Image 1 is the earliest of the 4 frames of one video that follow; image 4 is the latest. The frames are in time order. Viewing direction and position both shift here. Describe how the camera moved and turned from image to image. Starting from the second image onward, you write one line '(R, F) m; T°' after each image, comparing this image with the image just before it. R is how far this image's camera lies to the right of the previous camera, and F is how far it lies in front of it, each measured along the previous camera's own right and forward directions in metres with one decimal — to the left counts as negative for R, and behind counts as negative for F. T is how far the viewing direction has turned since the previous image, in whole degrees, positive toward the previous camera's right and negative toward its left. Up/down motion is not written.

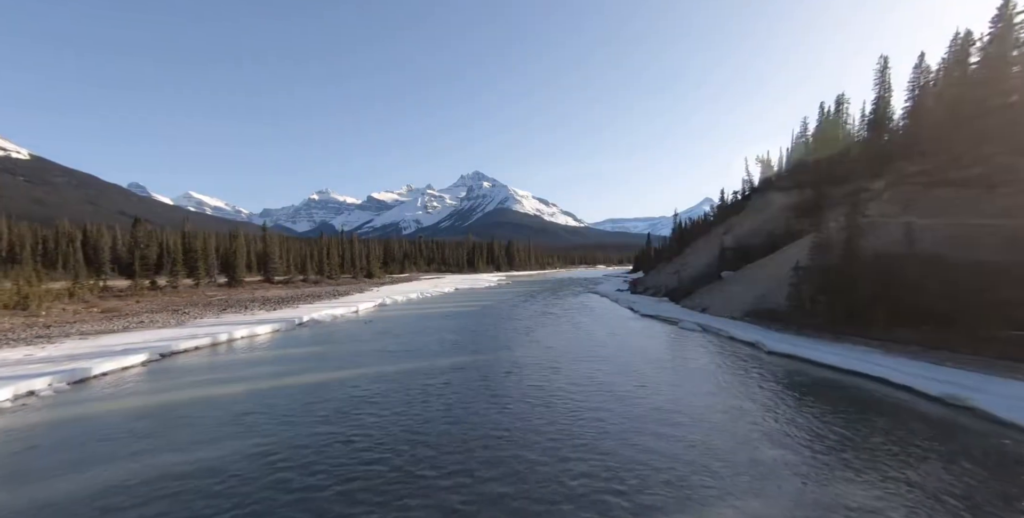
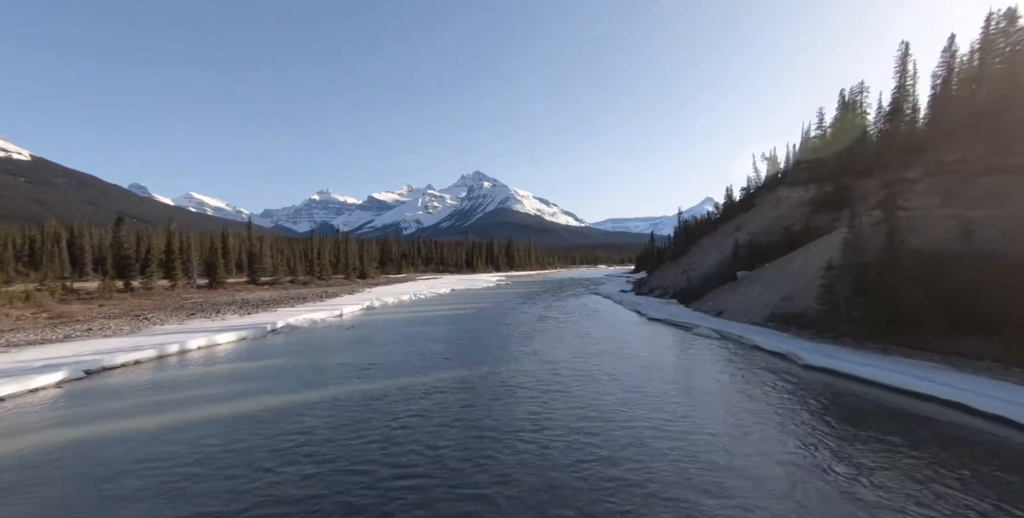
(+0.3, +2.6) m; 0°
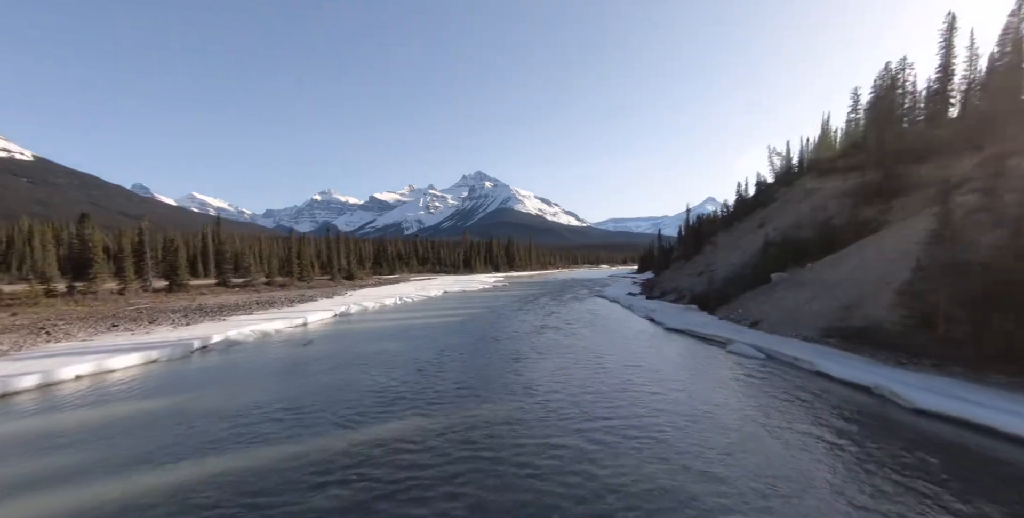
(+0.5, +4.8) m; 0°
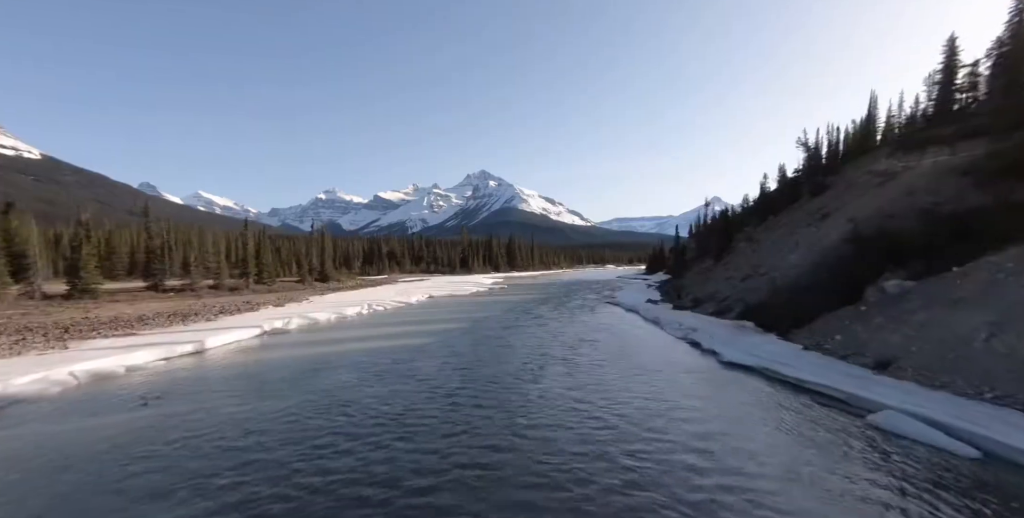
(+0.8, +8.5) m; -1°
